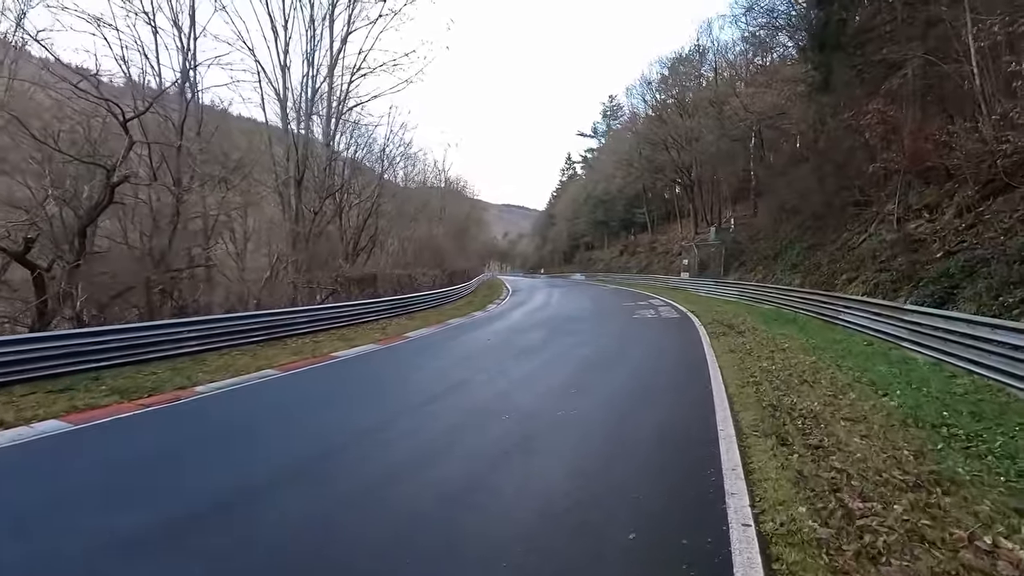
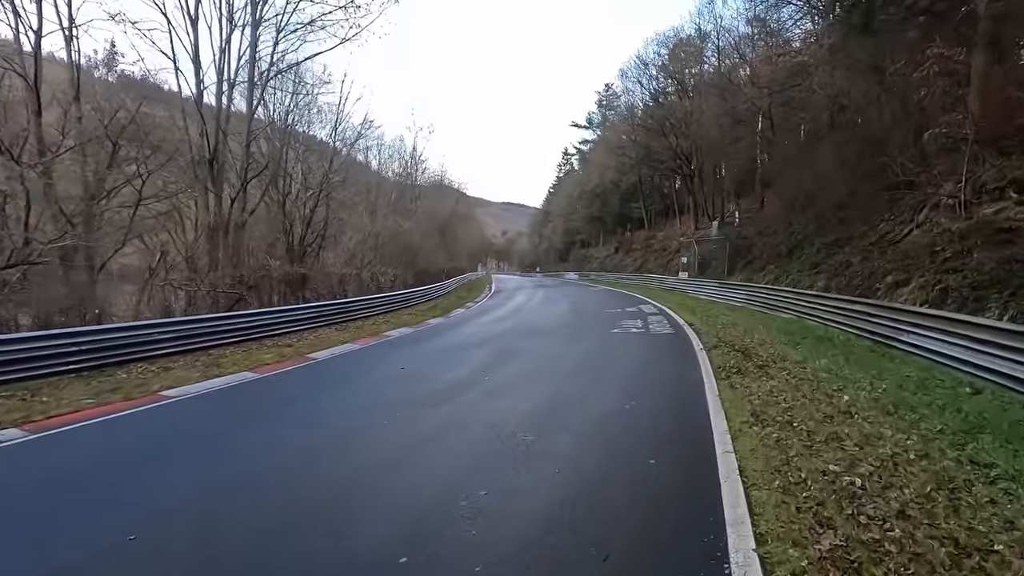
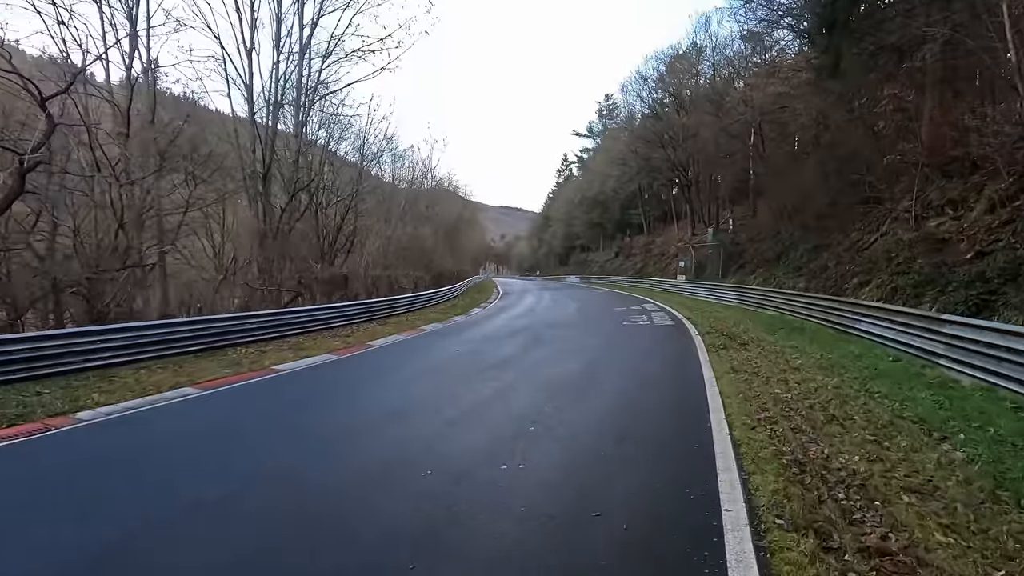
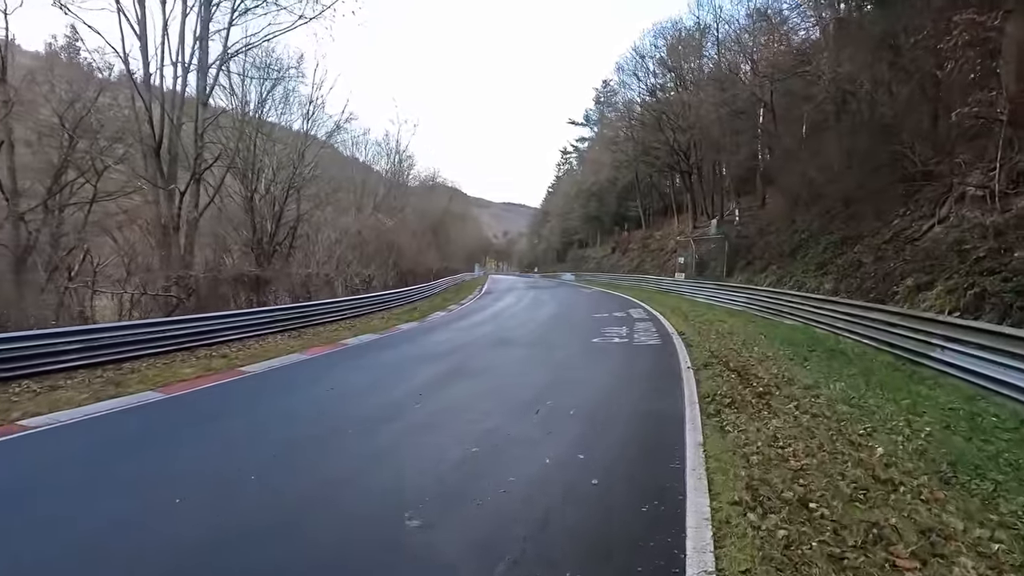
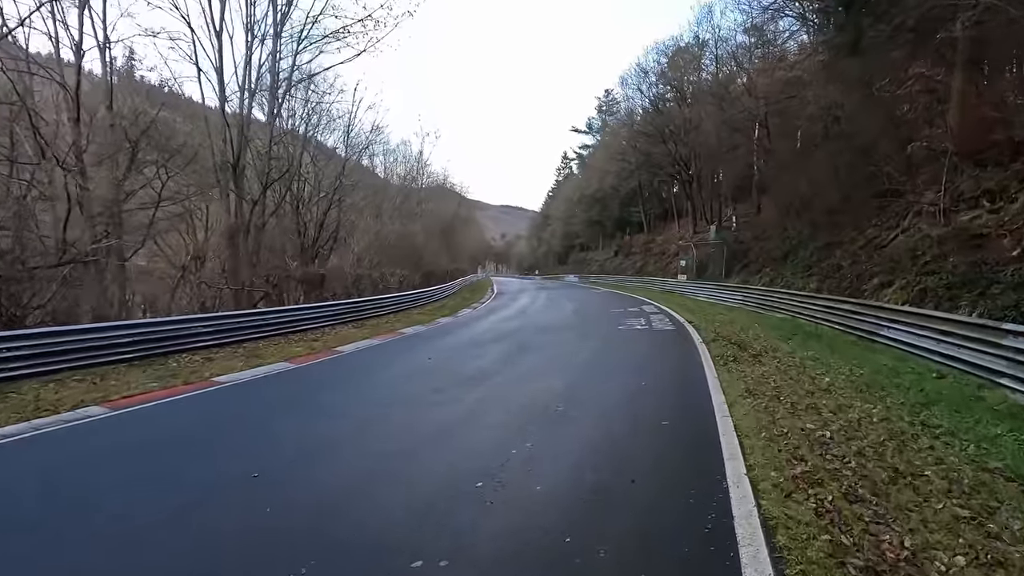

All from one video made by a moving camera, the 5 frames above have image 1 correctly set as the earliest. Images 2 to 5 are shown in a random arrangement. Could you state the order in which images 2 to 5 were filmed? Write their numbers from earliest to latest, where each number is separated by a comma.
3, 5, 2, 4
